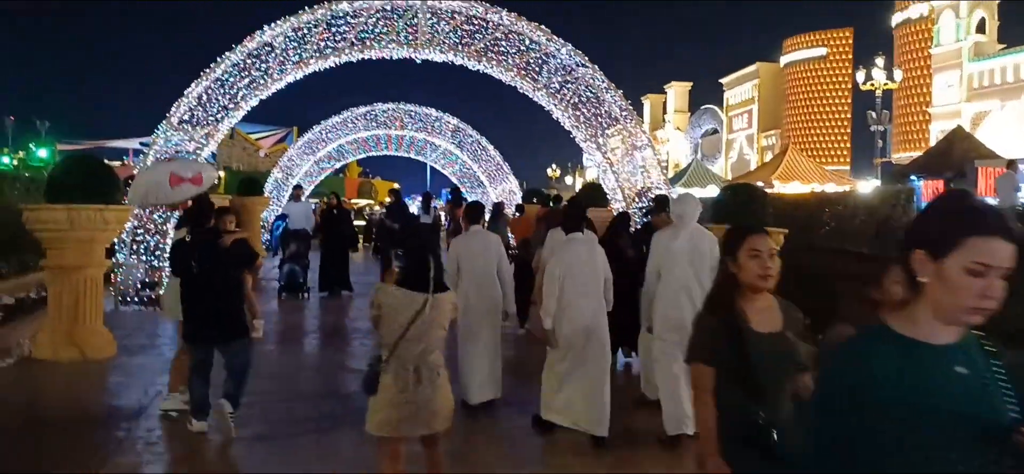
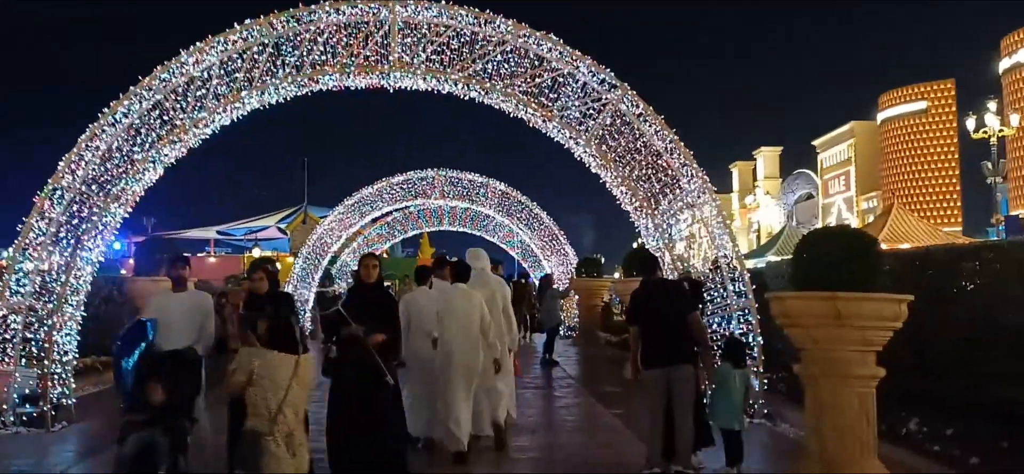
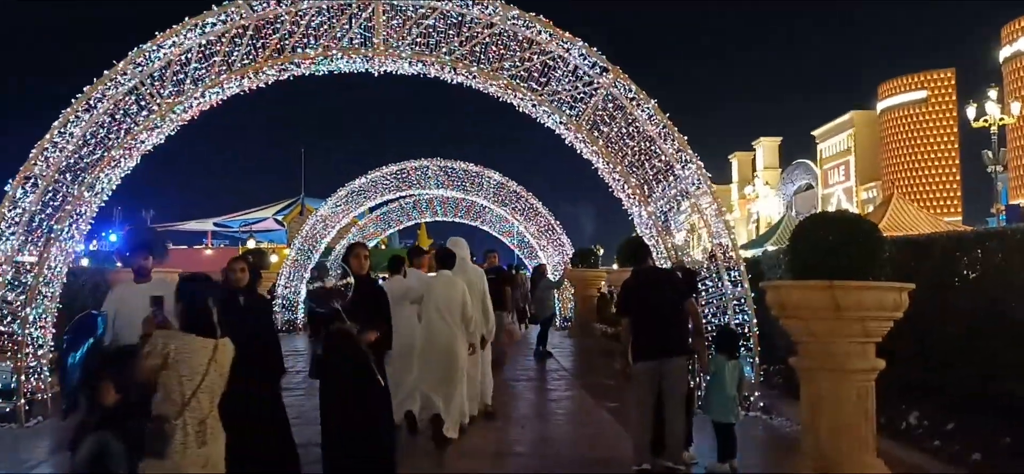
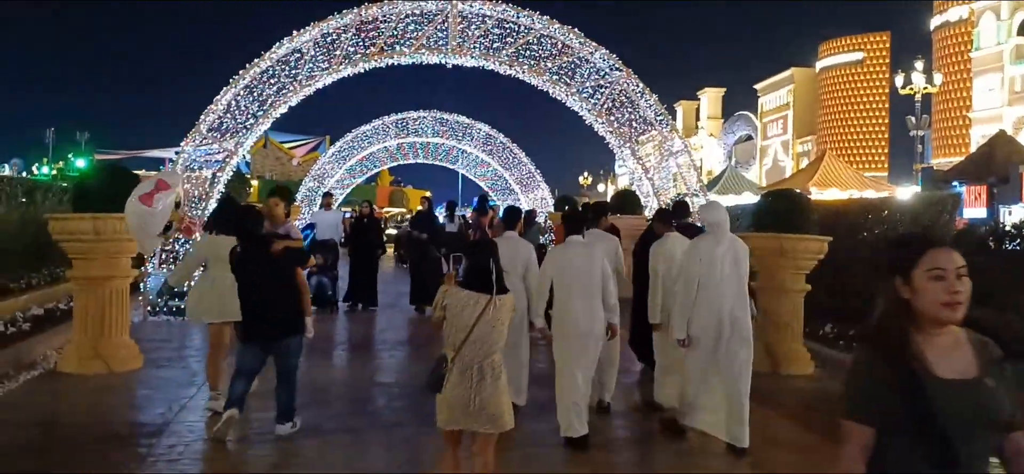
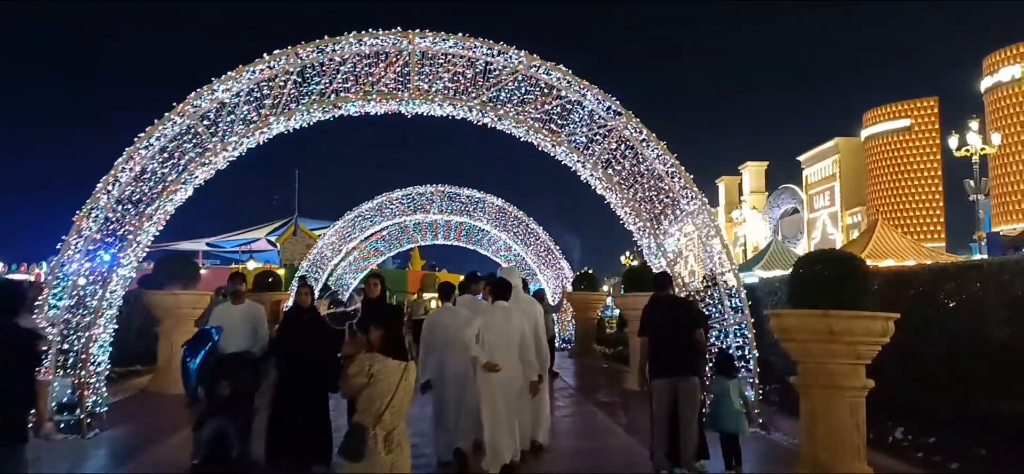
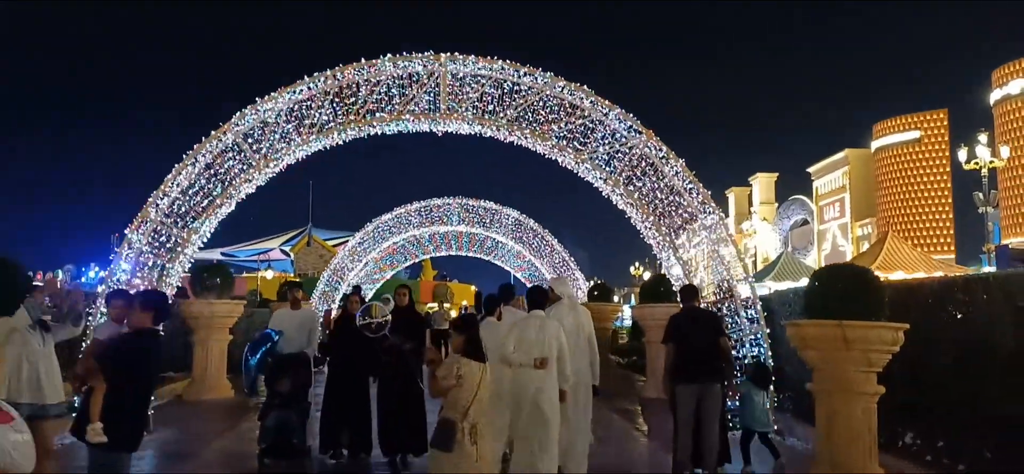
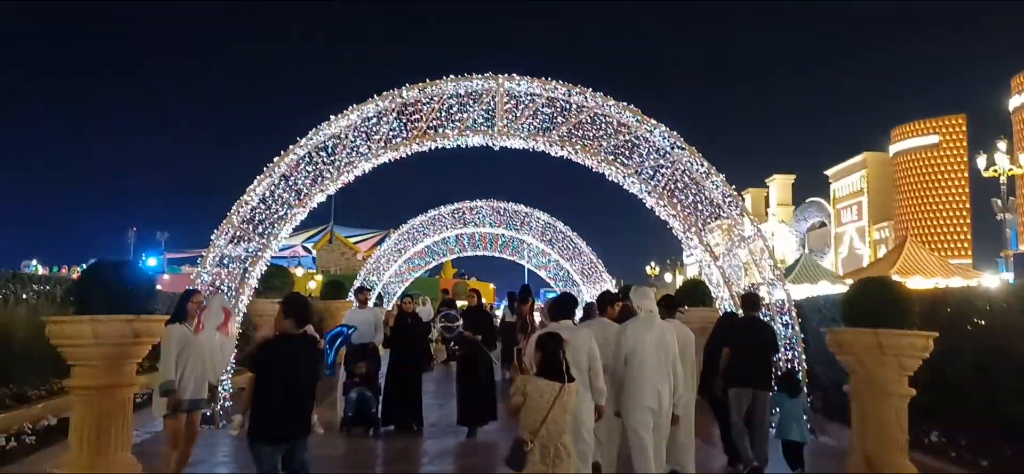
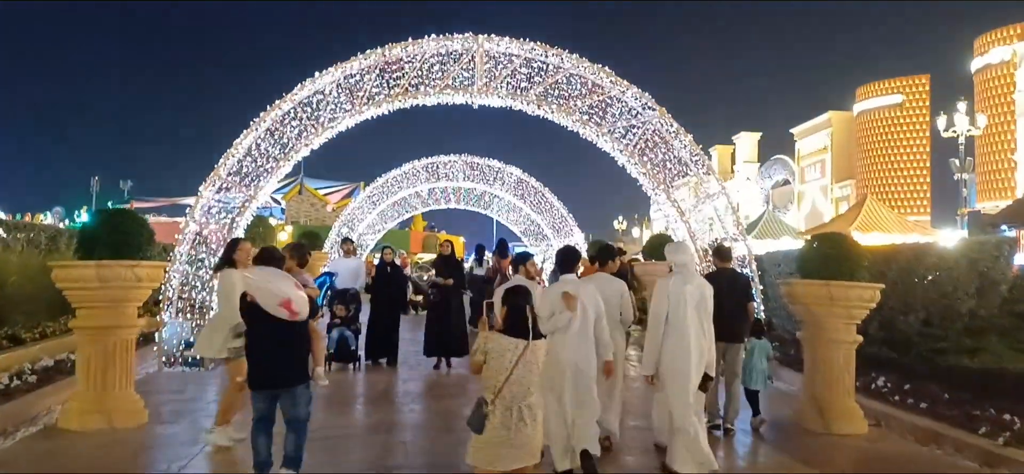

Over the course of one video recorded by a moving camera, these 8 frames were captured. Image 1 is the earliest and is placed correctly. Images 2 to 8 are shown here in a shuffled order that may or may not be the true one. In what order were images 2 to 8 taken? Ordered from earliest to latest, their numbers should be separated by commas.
4, 8, 7, 6, 5, 2, 3
